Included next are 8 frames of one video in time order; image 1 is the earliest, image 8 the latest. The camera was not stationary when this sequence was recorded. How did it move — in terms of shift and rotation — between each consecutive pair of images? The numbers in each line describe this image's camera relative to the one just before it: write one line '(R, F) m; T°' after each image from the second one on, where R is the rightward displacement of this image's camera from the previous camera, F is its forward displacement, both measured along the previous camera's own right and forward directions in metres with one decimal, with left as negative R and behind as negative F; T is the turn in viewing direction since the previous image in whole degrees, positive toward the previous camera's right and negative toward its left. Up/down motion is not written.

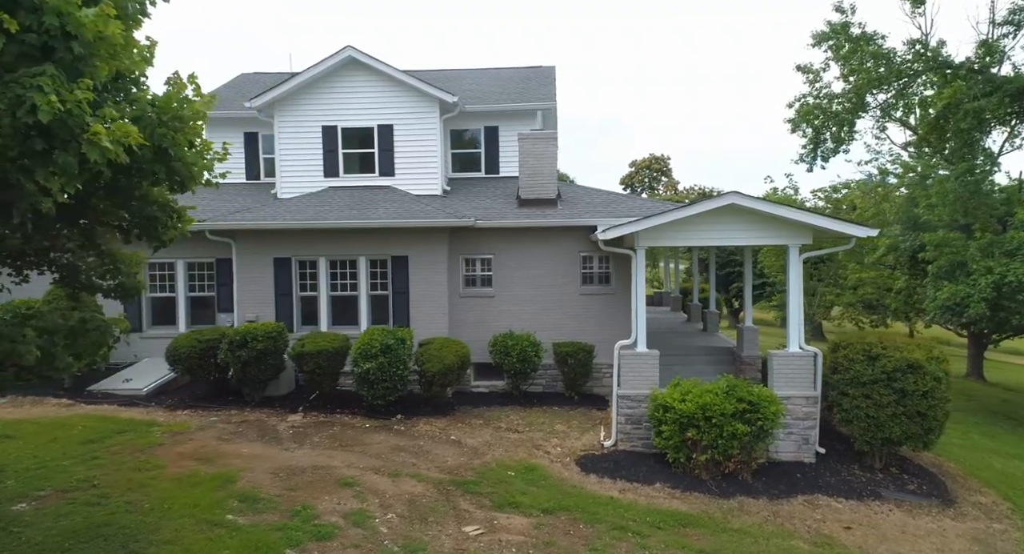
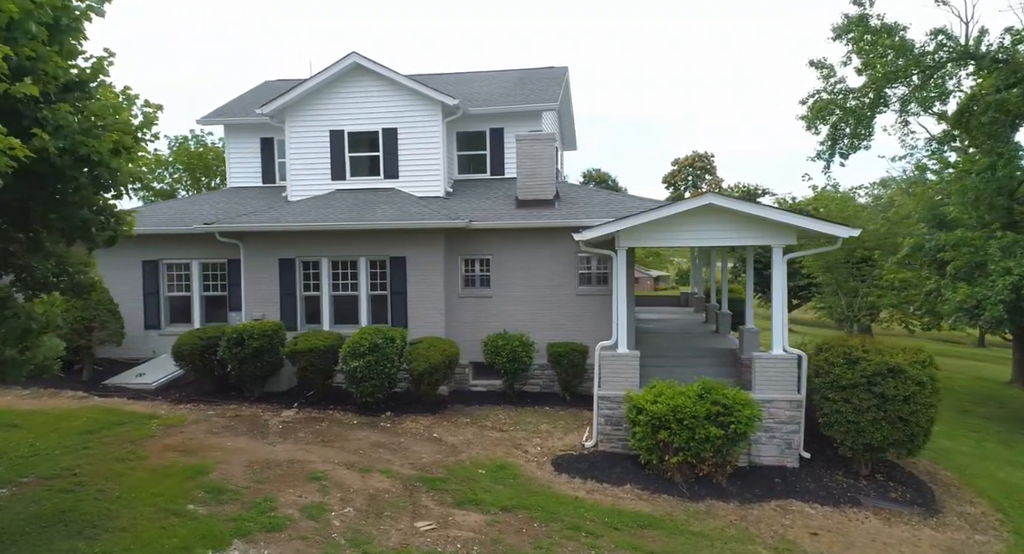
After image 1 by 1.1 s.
(+1.0, 0.0) m; -4°
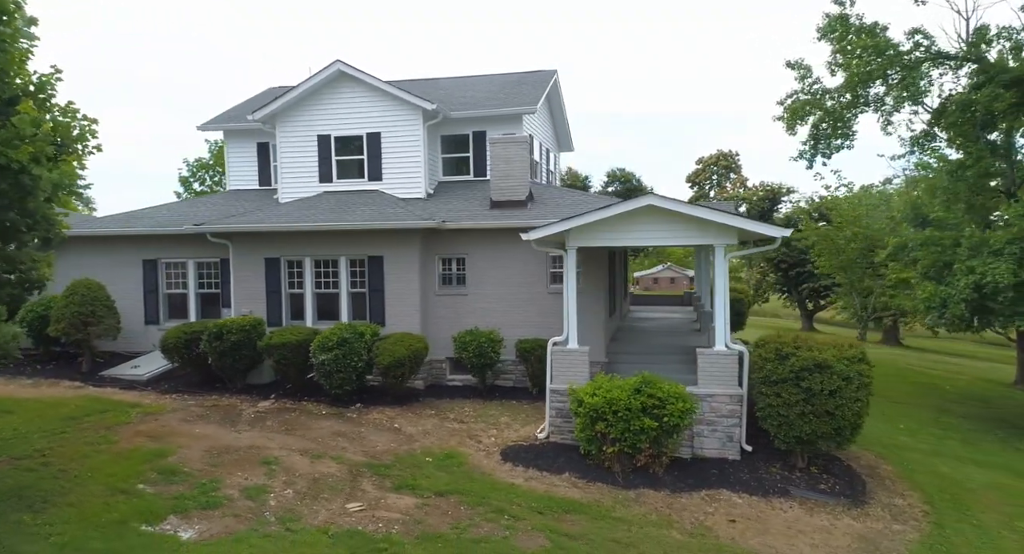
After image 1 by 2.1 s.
(+1.2, -0.4) m; -2°
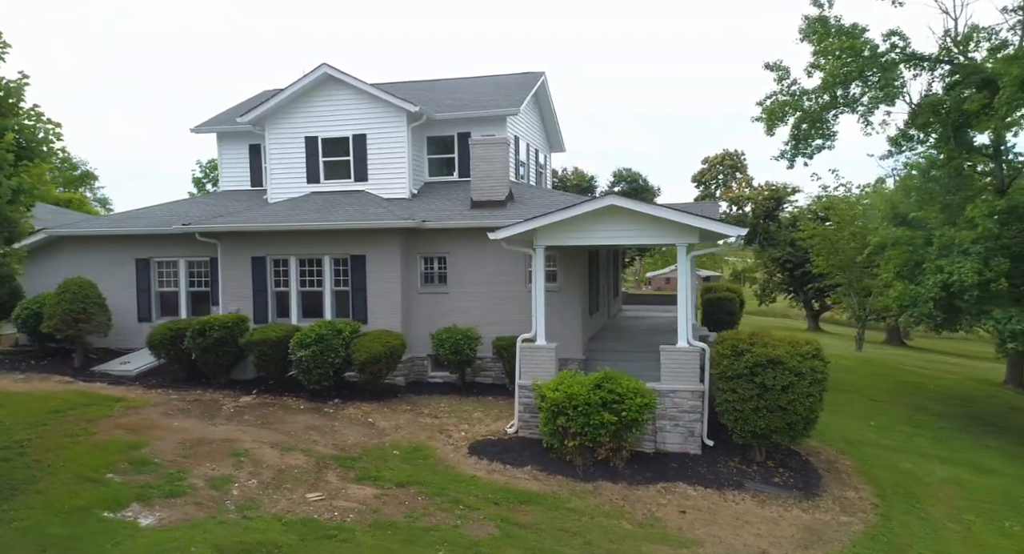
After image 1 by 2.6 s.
(+0.7, -0.2) m; -1°
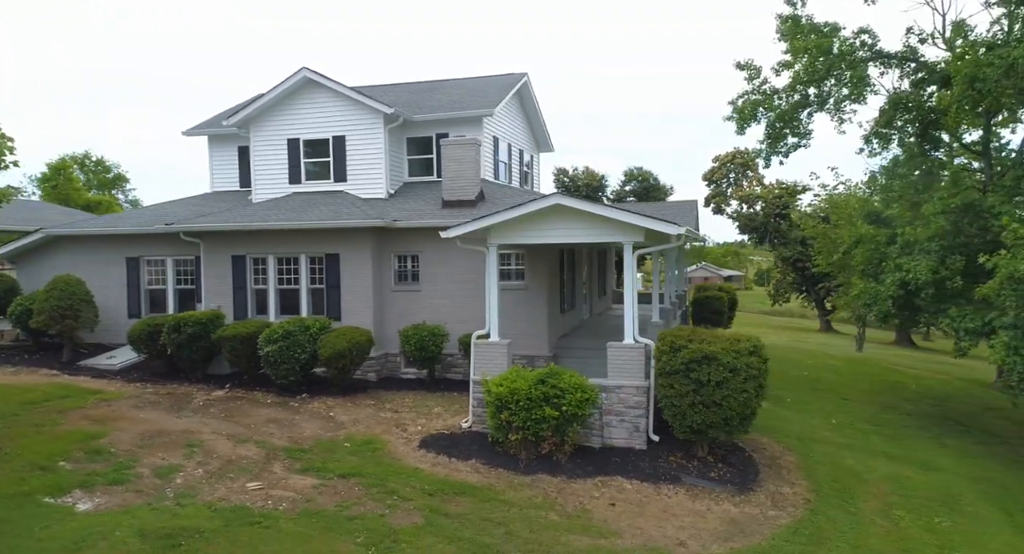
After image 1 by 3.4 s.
(+1.1, -0.2) m; -1°
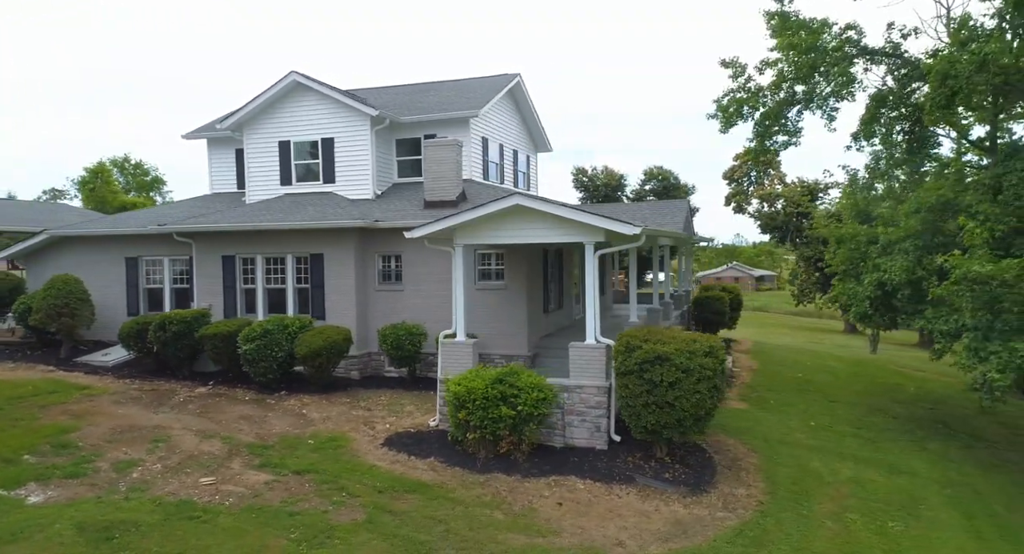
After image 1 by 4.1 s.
(+1.0, 0.0) m; -2°
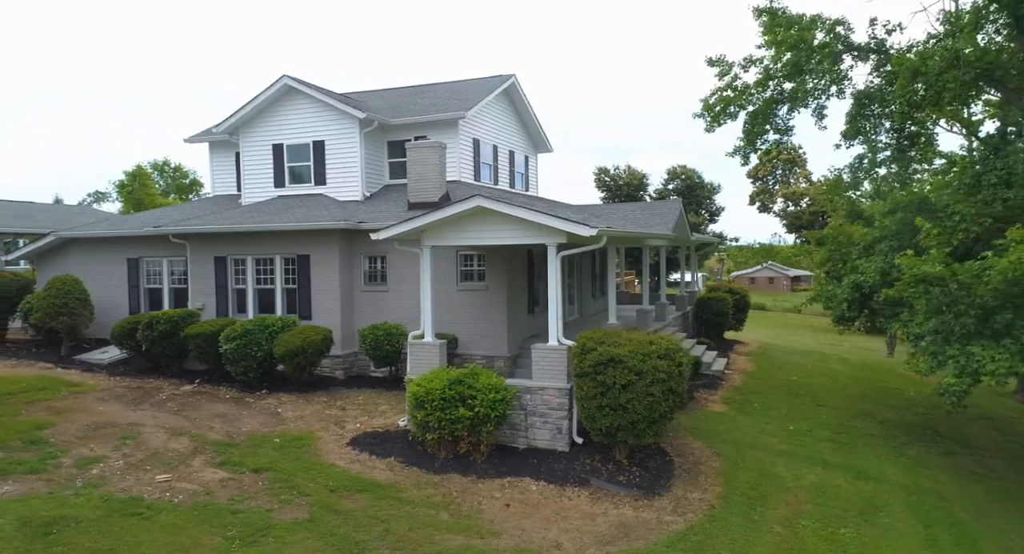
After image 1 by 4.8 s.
(+1.0, 0.0) m; -2°
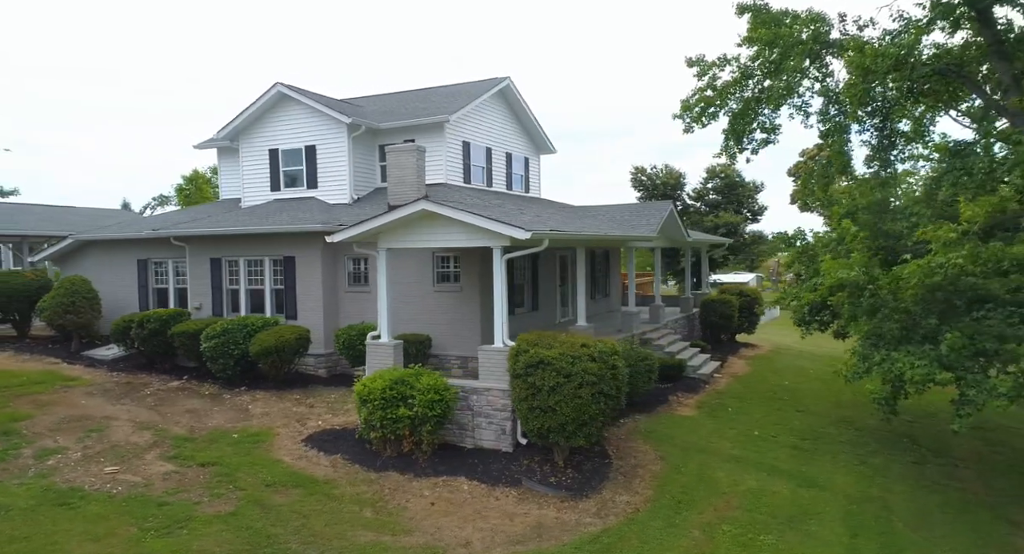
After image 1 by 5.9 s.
(+1.6, -0.1) m; -4°
